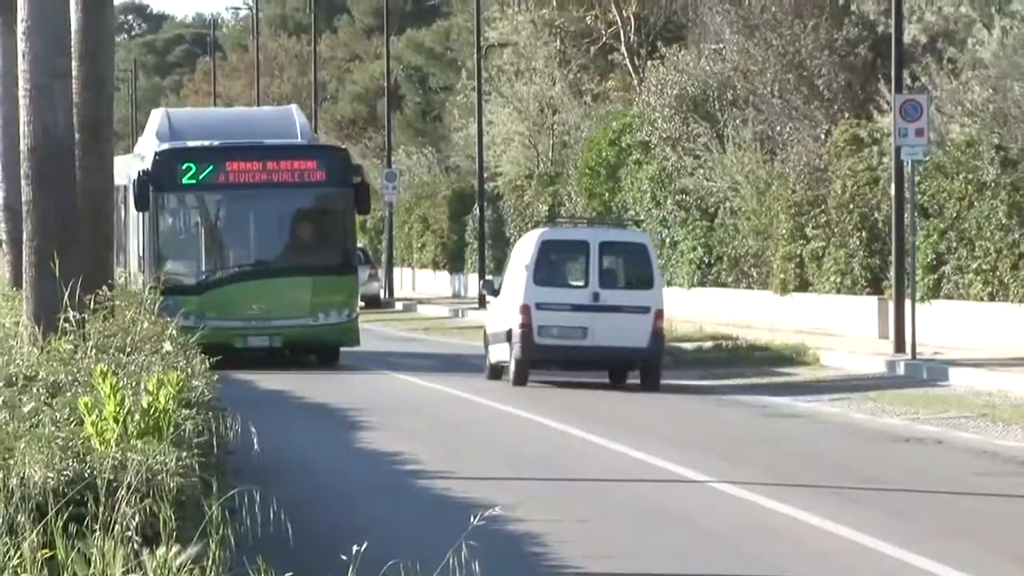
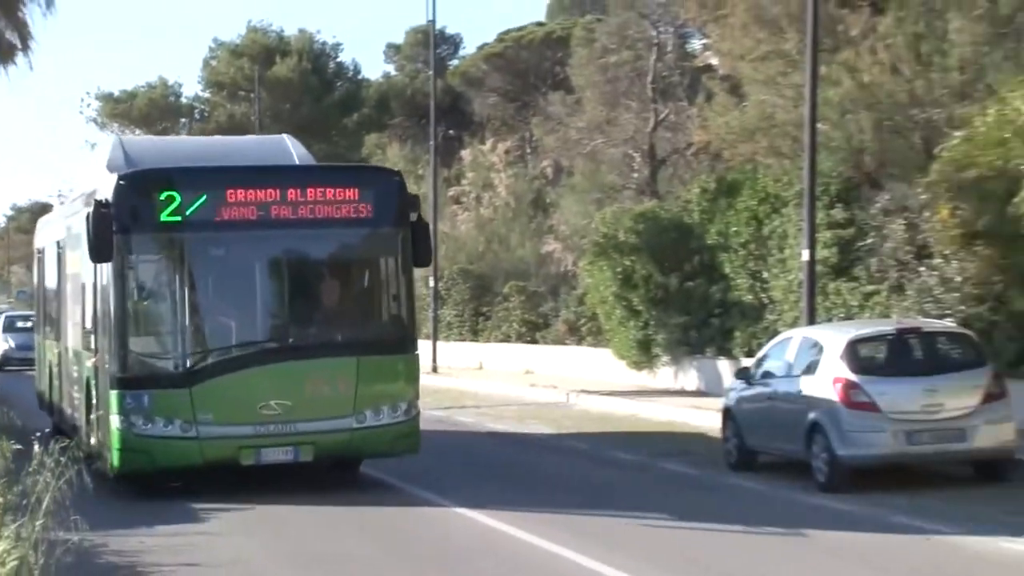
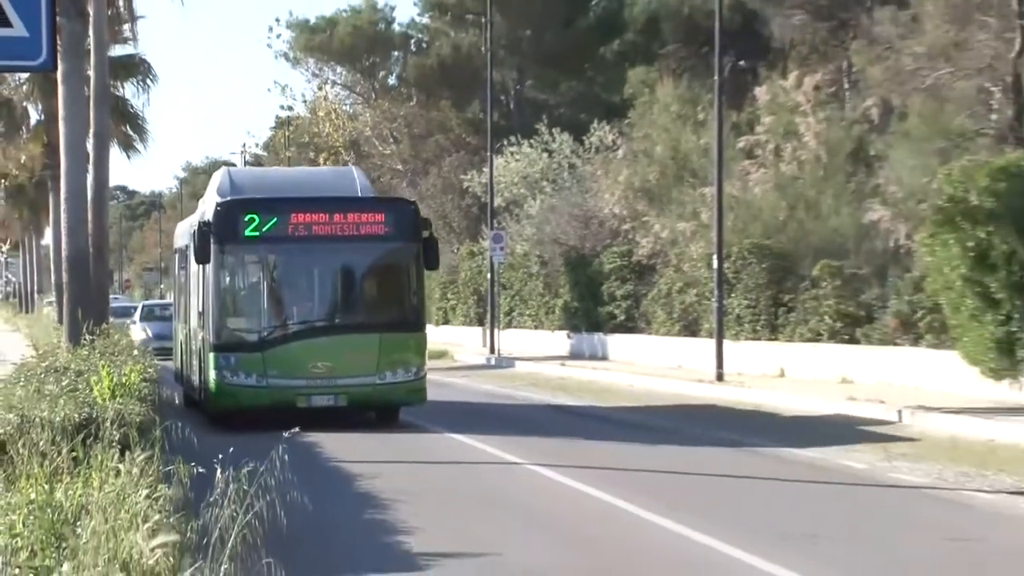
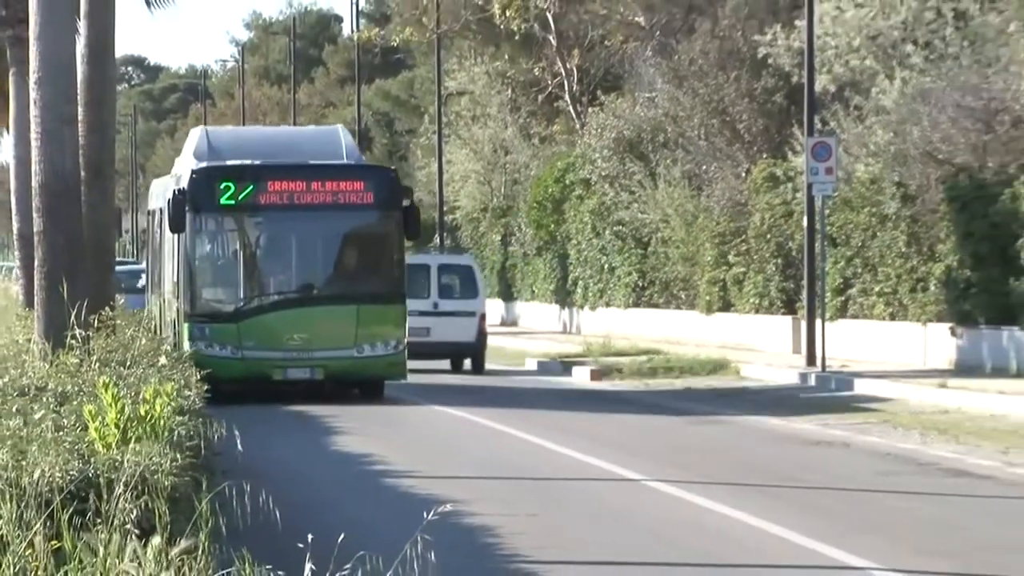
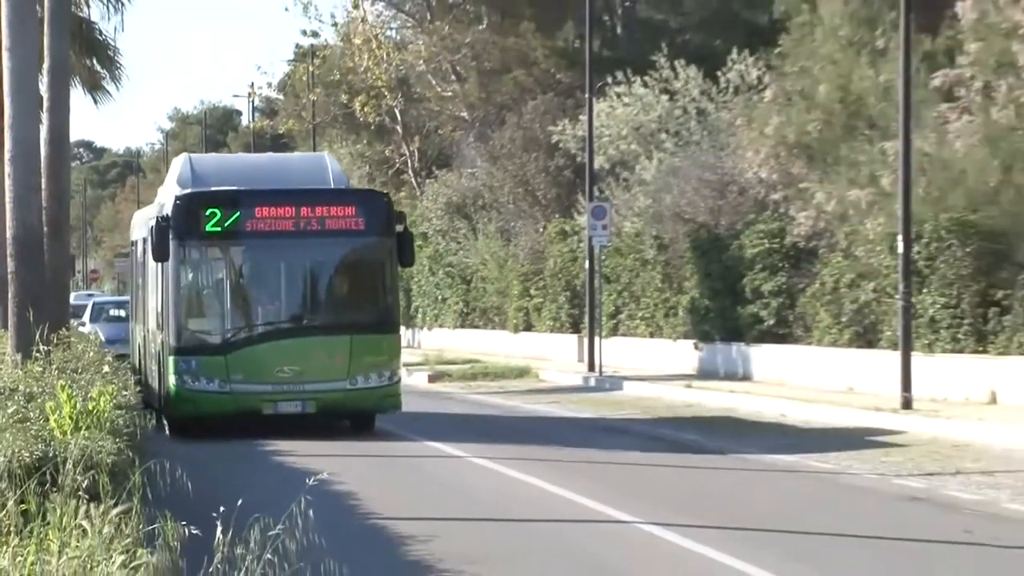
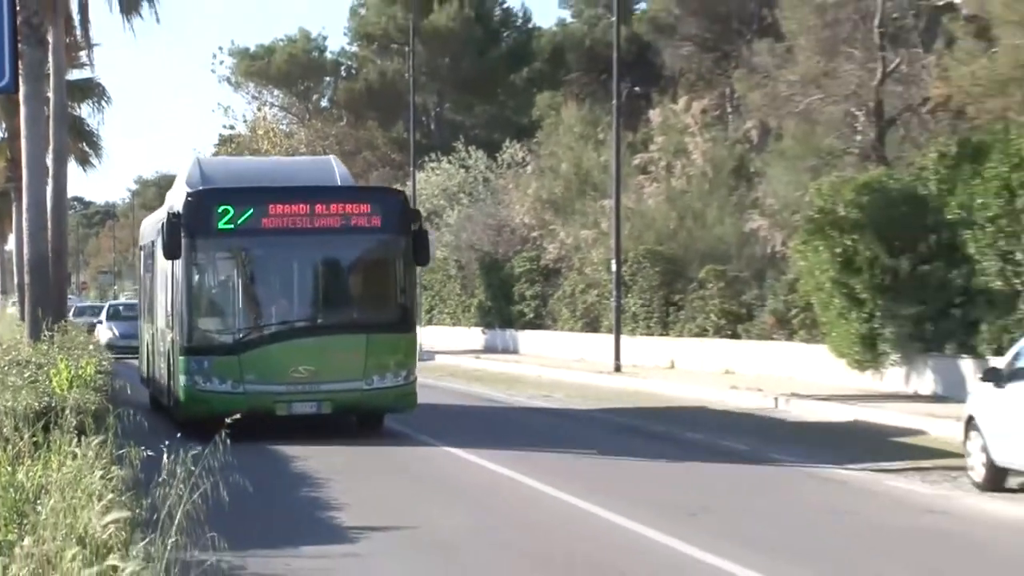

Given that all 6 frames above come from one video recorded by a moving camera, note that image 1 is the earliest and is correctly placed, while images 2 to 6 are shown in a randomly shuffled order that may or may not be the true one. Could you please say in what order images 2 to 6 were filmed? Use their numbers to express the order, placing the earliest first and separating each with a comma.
4, 5, 3, 6, 2
